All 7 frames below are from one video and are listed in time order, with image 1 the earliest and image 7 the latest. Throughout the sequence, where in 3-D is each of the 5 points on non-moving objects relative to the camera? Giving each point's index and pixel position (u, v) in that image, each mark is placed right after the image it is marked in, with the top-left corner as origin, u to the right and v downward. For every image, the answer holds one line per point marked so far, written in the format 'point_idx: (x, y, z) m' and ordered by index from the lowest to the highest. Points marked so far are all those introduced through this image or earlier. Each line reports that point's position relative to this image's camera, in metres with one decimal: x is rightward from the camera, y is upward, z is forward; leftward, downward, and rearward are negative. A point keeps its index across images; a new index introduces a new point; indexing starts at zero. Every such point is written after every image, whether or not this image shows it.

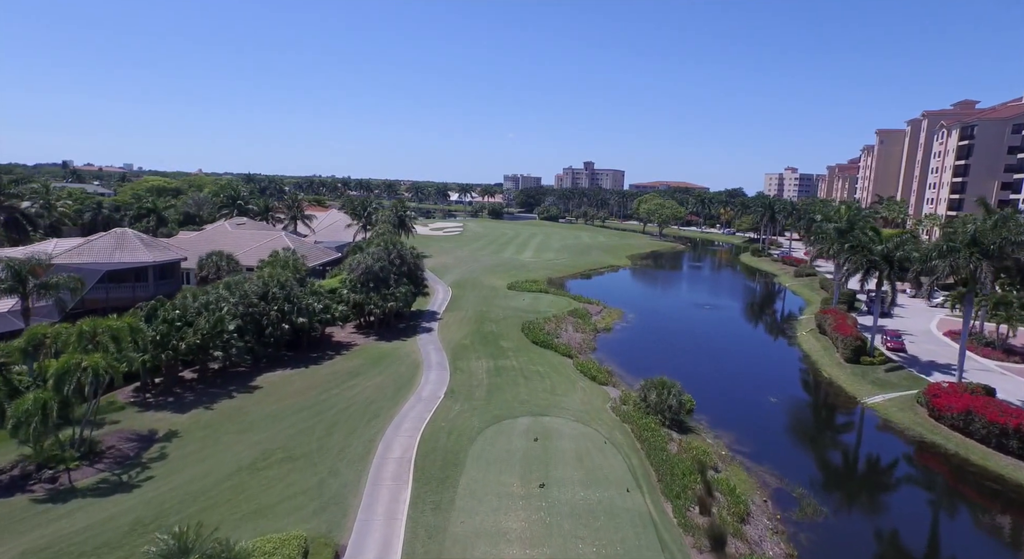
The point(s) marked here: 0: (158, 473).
0: (-12.4, -6.8, +19.9) m
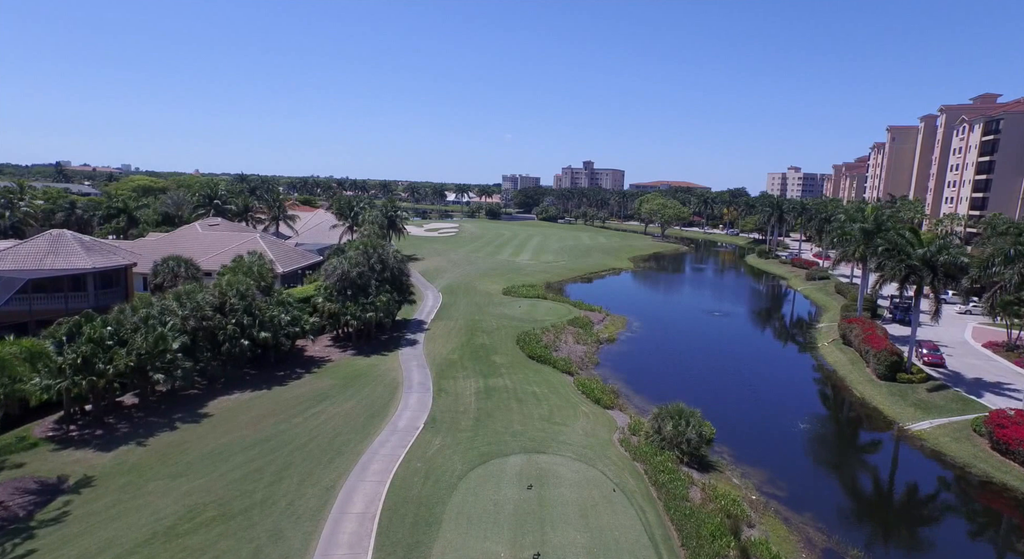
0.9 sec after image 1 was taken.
0: (-12.8, -7.2, +15.6) m
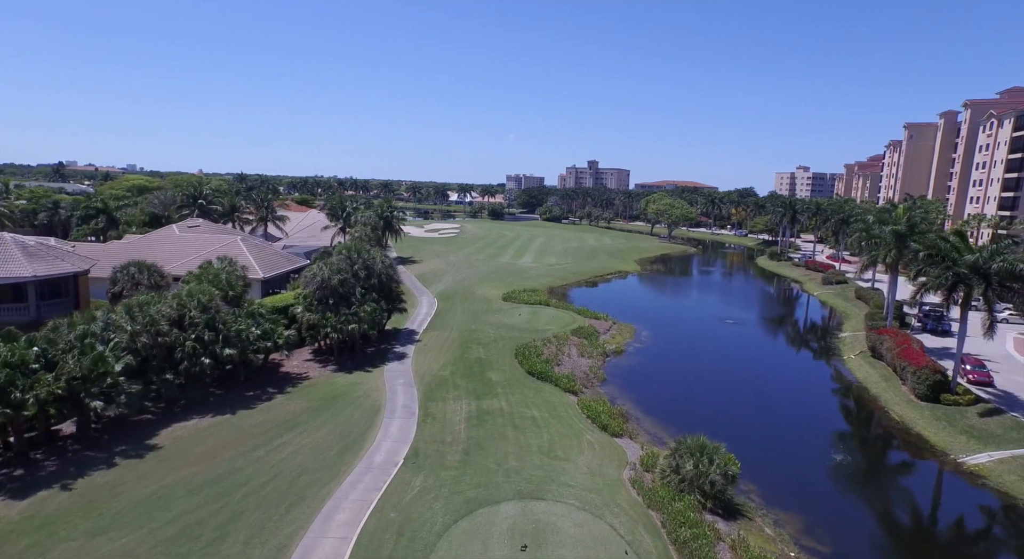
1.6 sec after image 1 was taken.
0: (-13.1, -7.7, +12.2) m
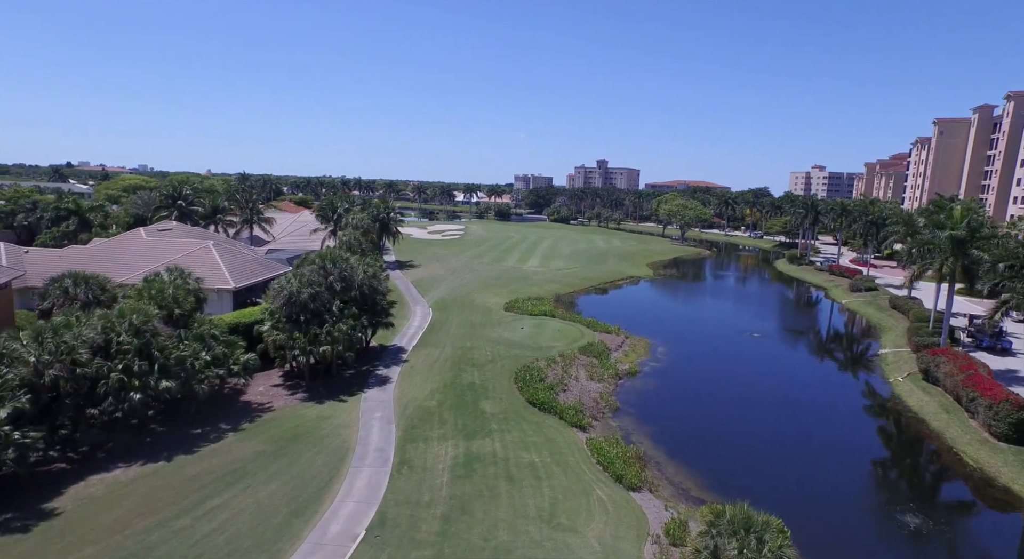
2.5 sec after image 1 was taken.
0: (-13.5, -8.4, +7.6) m
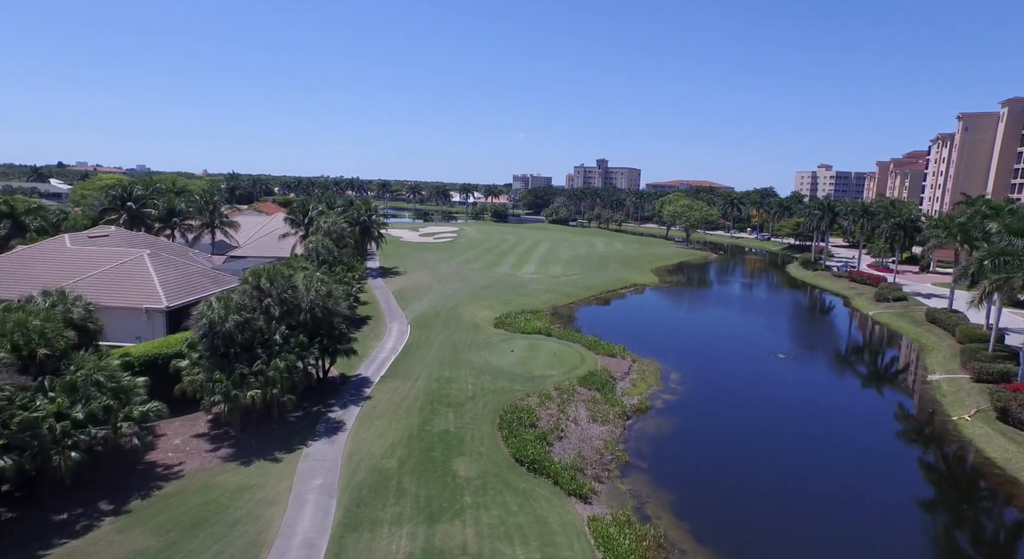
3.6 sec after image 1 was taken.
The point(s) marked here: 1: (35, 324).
0: (-14.3, -9.4, +1.4) m
1: (-16.2, -1.6, +19.4) m
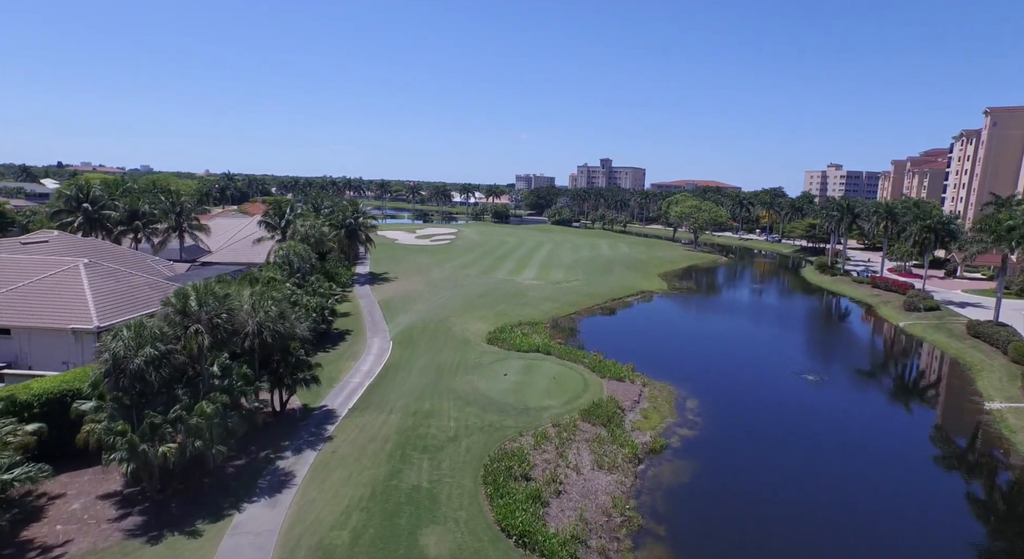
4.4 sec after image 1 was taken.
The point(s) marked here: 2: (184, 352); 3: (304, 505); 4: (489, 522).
0: (-14.9, -10.1, -3.3) m
1: (-16.8, -2.3, +14.7) m
2: (-11.3, -2.4, +20.0) m
3: (-7.2, -7.5, +19.5) m
4: (-0.8, -7.9, +19.0) m
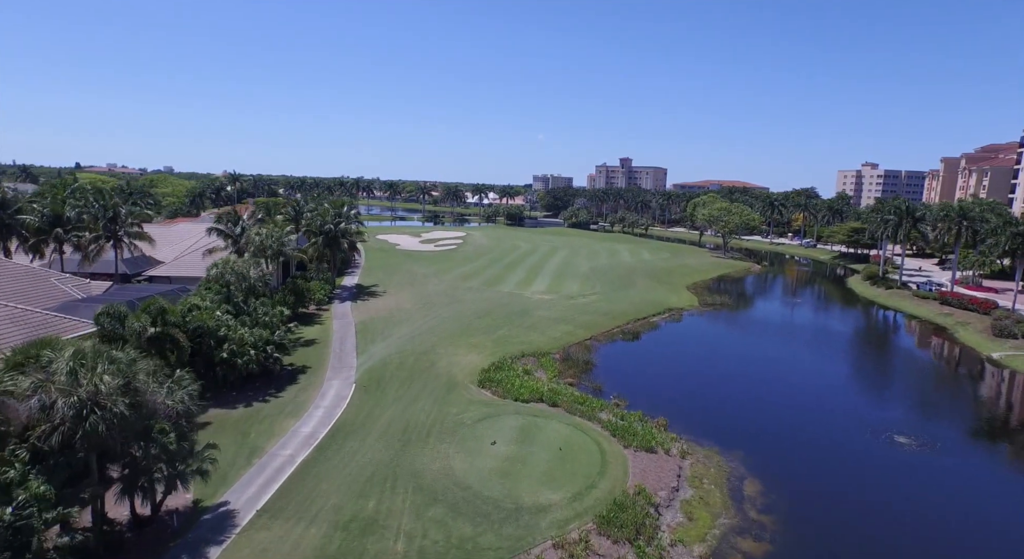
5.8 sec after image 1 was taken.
0: (-16.4, -11.4, -11.8) m
1: (-17.7, -3.7, +6.4) m
2: (-12.1, -3.8, +11.4) m
3: (-8.0, -8.9, +10.8) m
4: (-1.6, -9.4, +10.1) m
